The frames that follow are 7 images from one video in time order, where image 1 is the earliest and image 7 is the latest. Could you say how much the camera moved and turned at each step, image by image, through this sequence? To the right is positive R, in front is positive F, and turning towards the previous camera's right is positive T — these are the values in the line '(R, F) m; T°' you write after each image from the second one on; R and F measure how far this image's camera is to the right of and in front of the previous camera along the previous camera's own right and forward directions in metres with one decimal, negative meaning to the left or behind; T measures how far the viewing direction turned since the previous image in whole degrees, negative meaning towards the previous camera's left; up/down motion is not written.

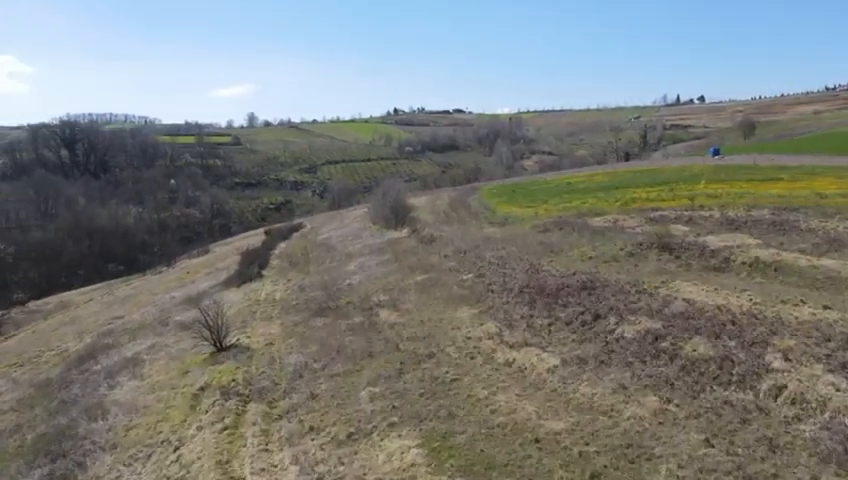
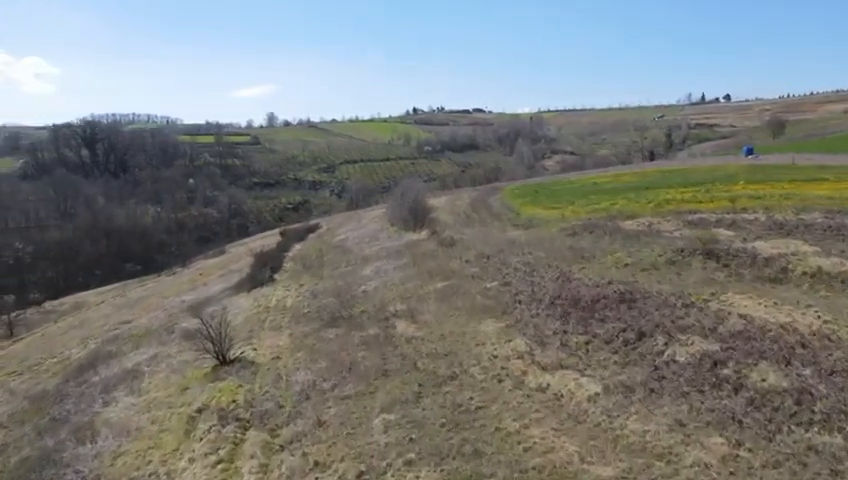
(-0.1, +1.9) m; -2°
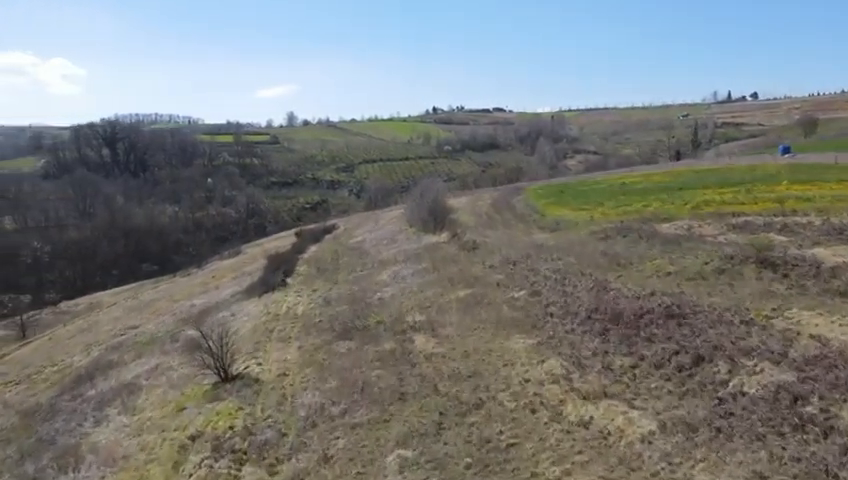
(-0.1, +2.0) m; -2°
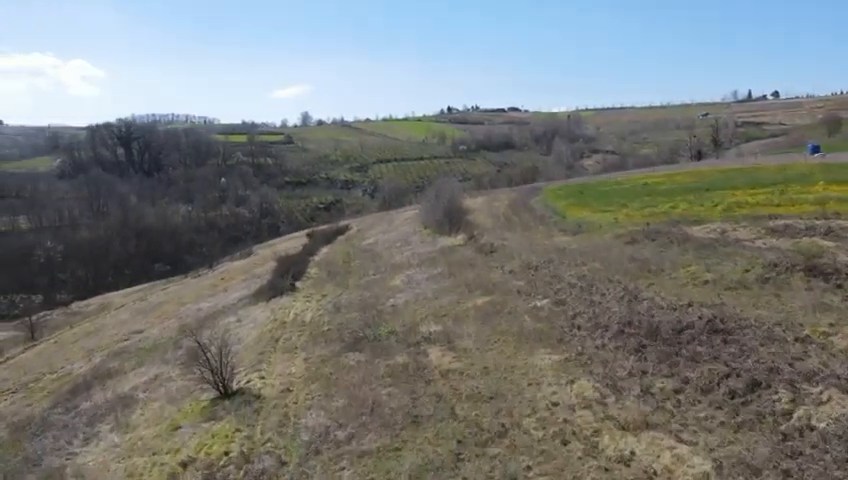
(-0.1, +1.5) m; -1°
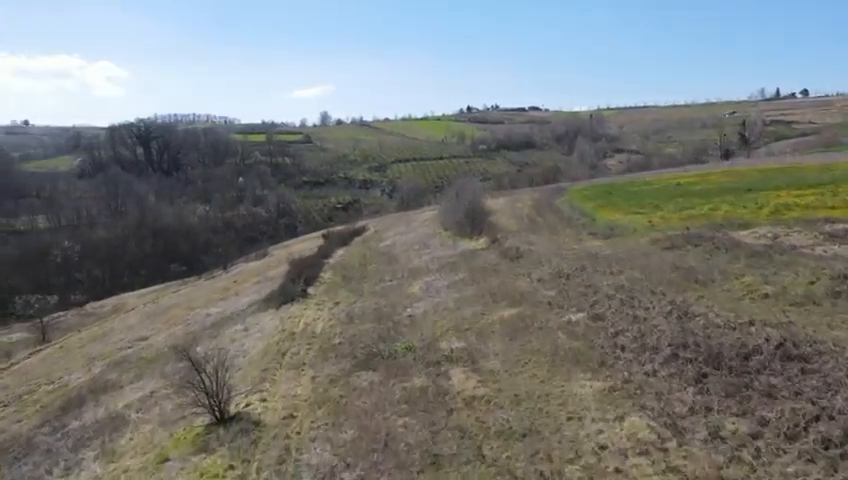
(-0.1, +2.0) m; -2°
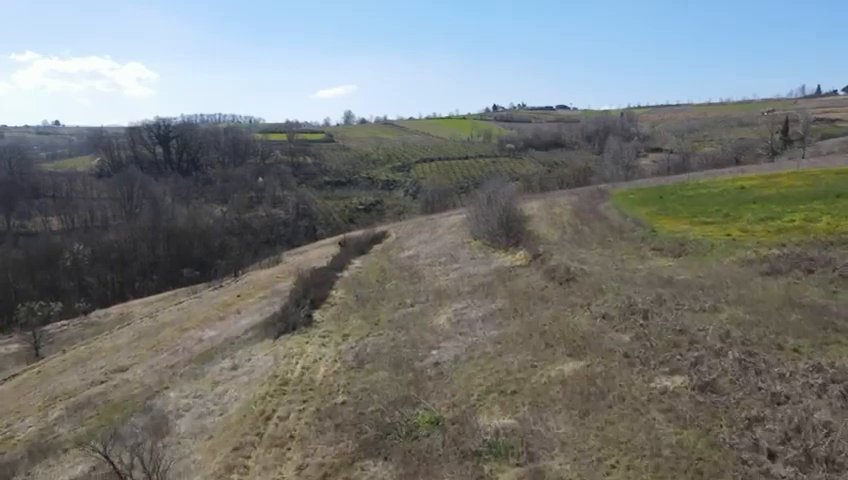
(-0.2, +5.2) m; -2°
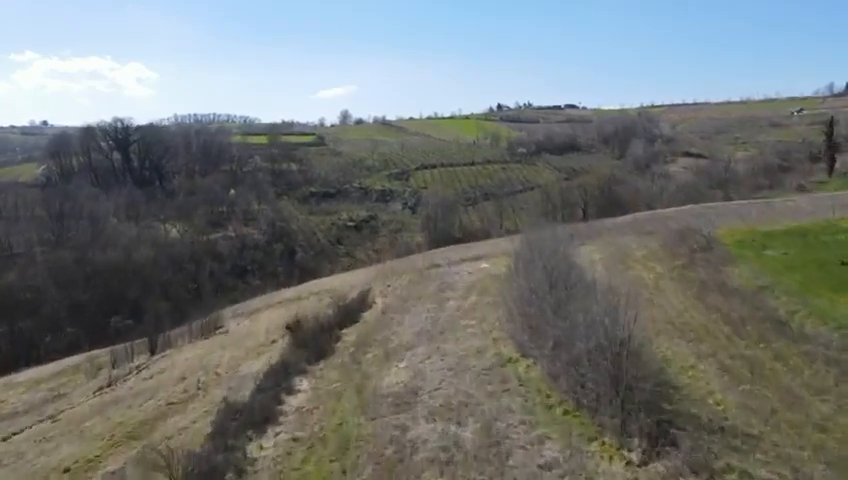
(-0.1, +19.1) m; 0°
